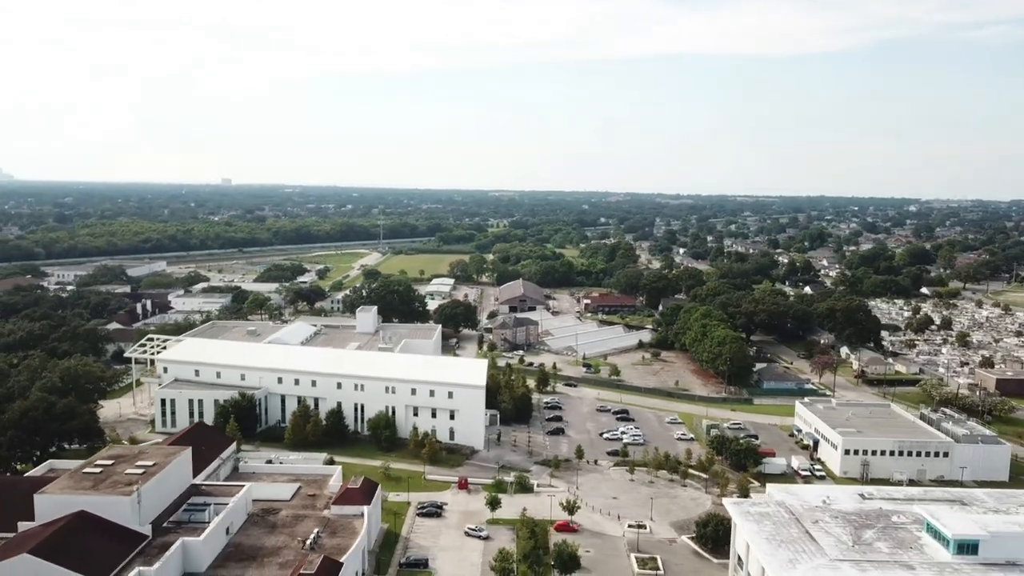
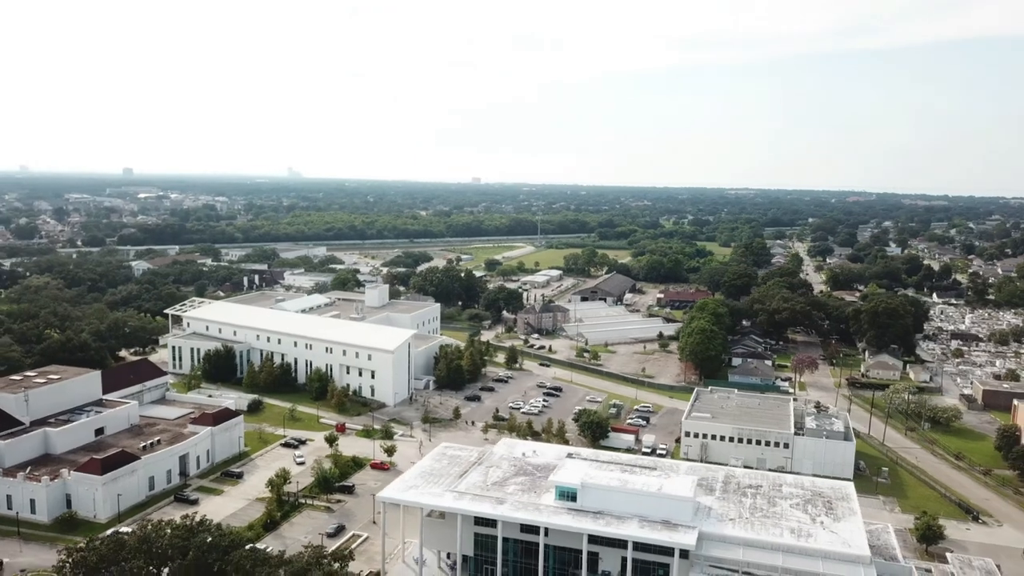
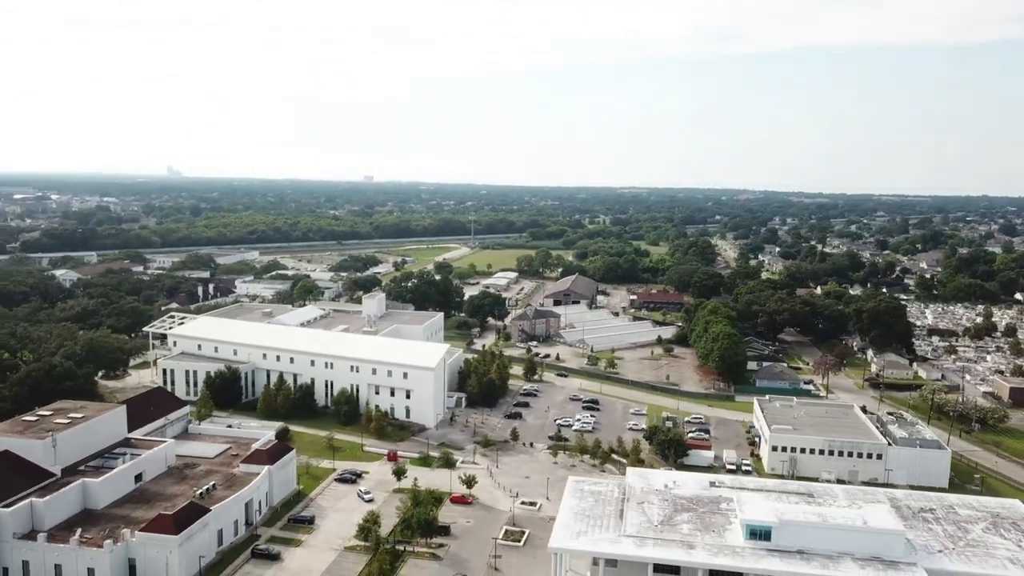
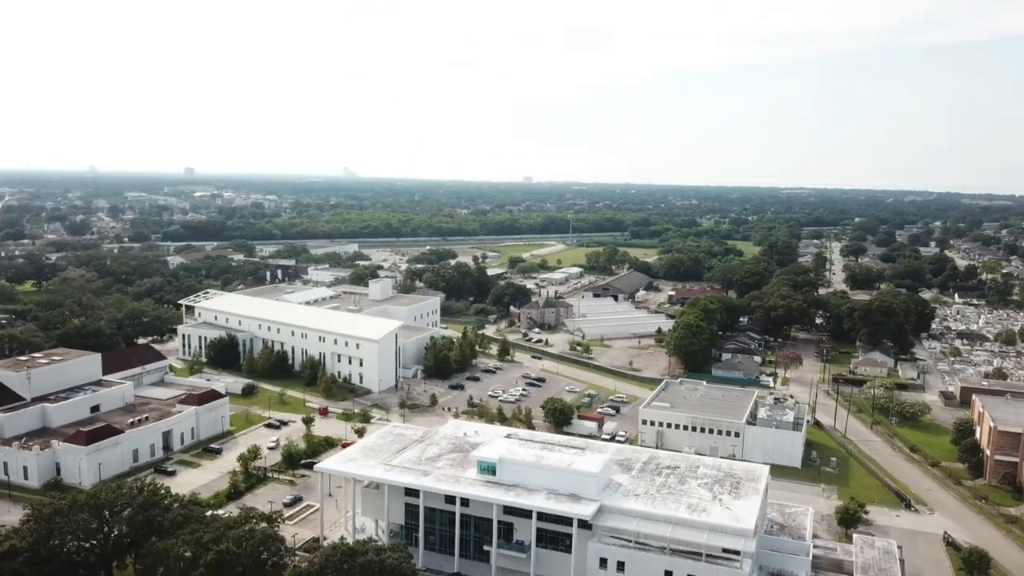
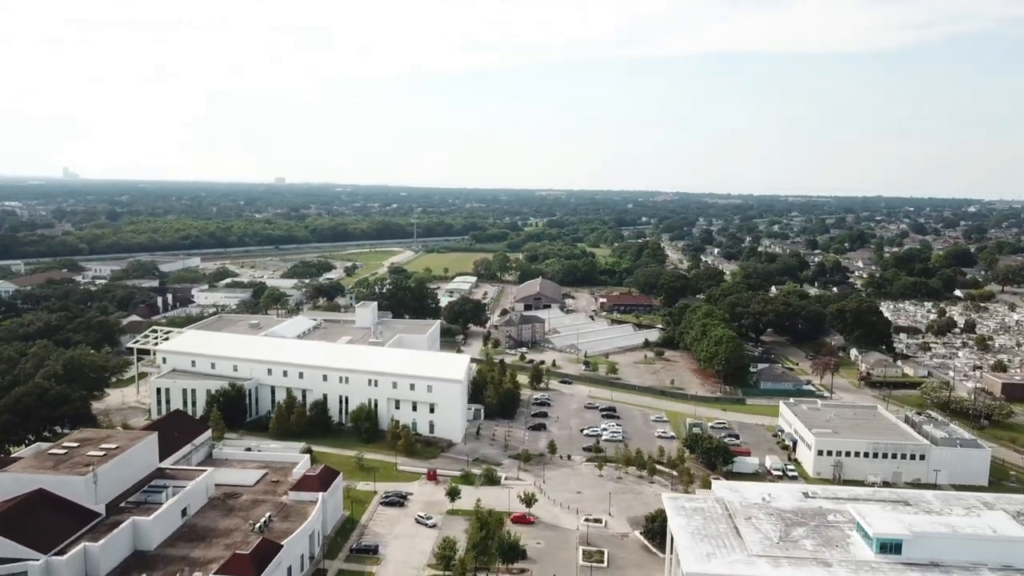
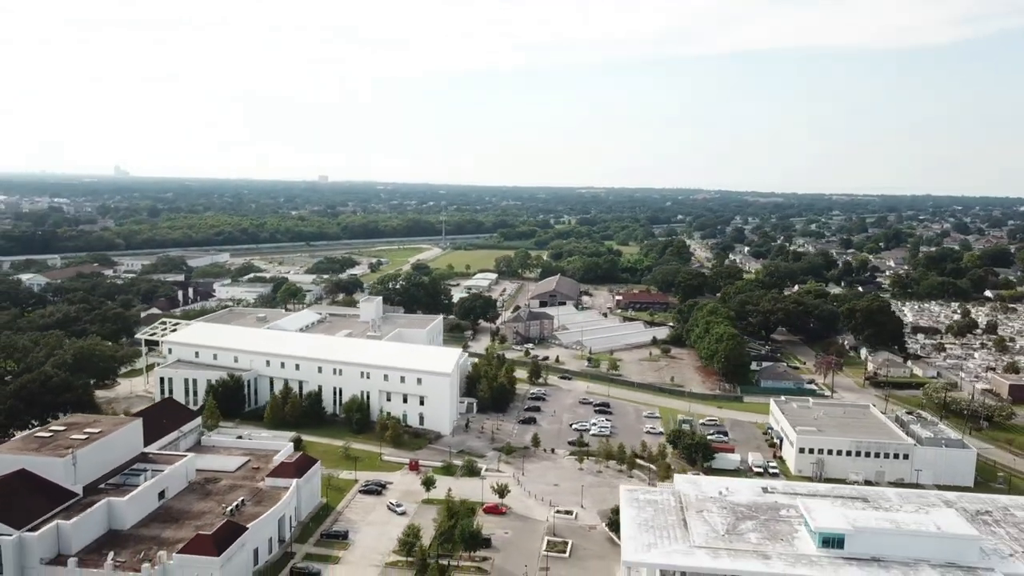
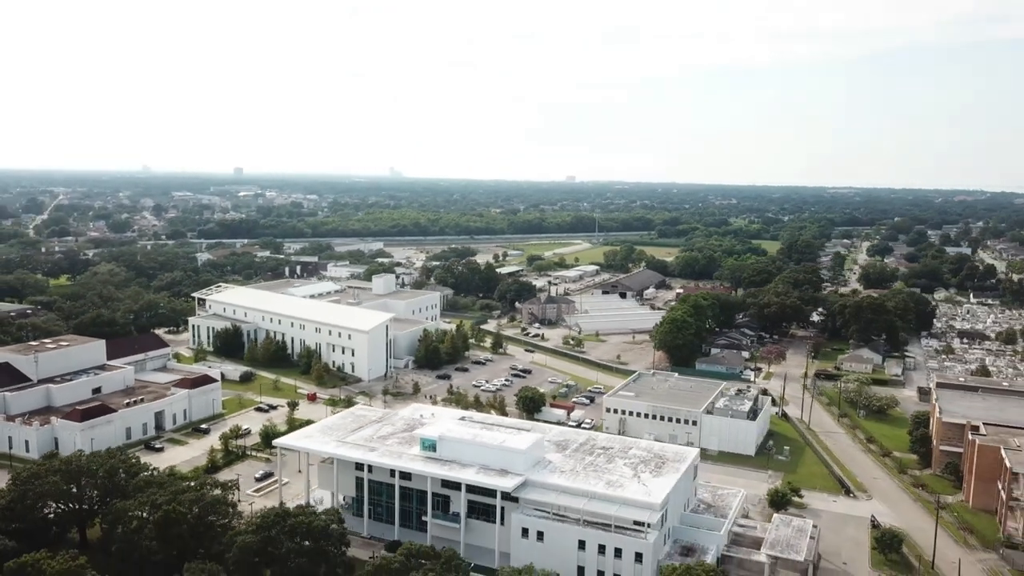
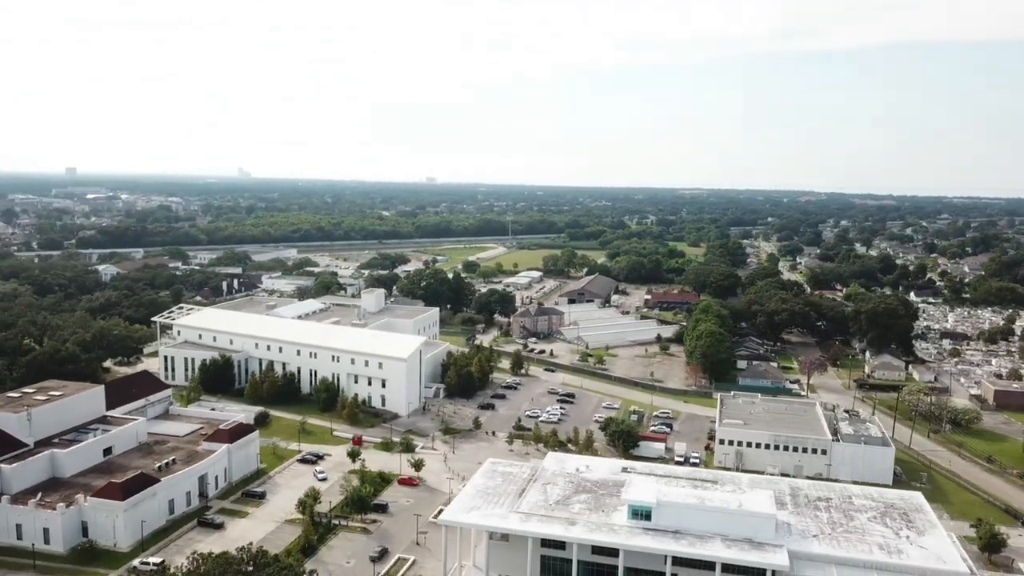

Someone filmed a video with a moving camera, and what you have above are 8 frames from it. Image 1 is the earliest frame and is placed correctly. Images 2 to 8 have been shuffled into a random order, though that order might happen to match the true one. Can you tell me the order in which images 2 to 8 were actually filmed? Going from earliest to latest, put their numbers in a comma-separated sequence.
5, 6, 3, 8, 2, 4, 7
